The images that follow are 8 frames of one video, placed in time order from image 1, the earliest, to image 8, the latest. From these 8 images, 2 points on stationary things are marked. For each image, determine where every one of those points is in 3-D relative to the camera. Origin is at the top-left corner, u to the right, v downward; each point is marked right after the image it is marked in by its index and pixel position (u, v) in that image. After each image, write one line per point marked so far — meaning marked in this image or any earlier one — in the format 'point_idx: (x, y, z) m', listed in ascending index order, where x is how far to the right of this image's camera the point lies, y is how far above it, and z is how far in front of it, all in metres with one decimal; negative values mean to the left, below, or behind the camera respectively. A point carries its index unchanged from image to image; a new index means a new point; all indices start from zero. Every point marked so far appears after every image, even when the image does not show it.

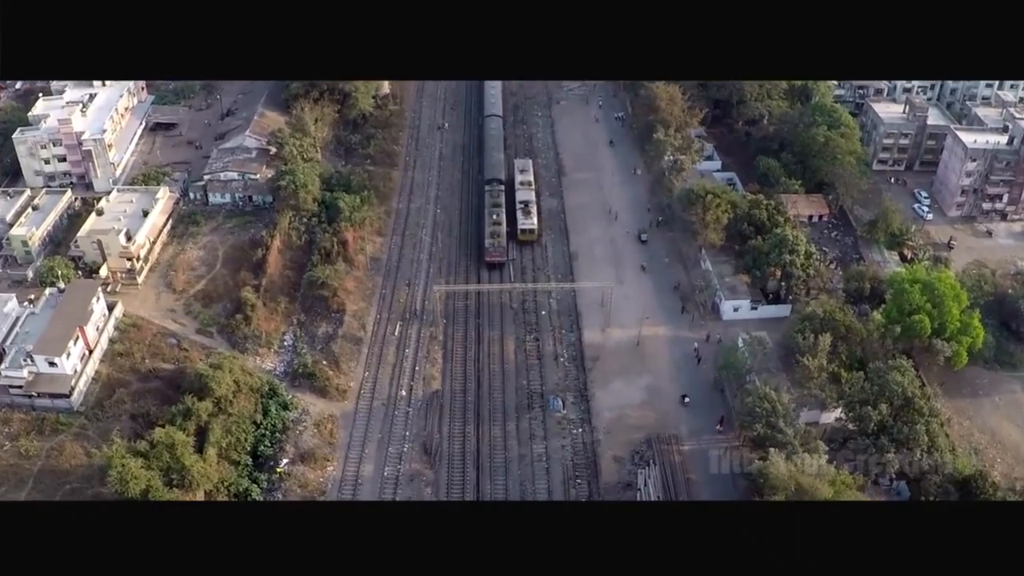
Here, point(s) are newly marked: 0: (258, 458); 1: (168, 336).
0: (-7.3, -4.9, +31.2) m
1: (-11.3, -1.7, +35.4) m
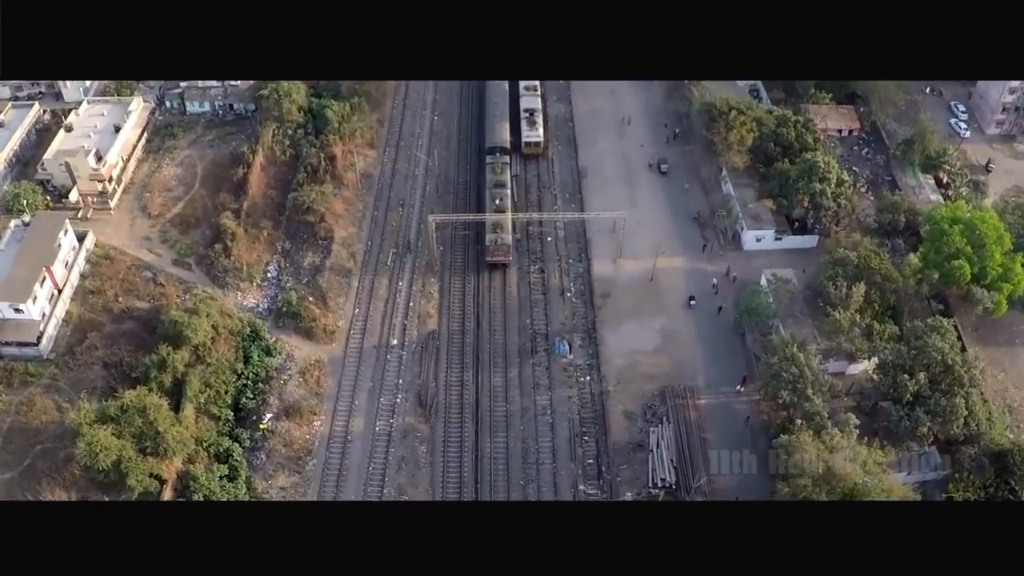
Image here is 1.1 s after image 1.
0: (-7.3, -3.3, +29.2) m
1: (-11.3, +0.5, +33.0) m
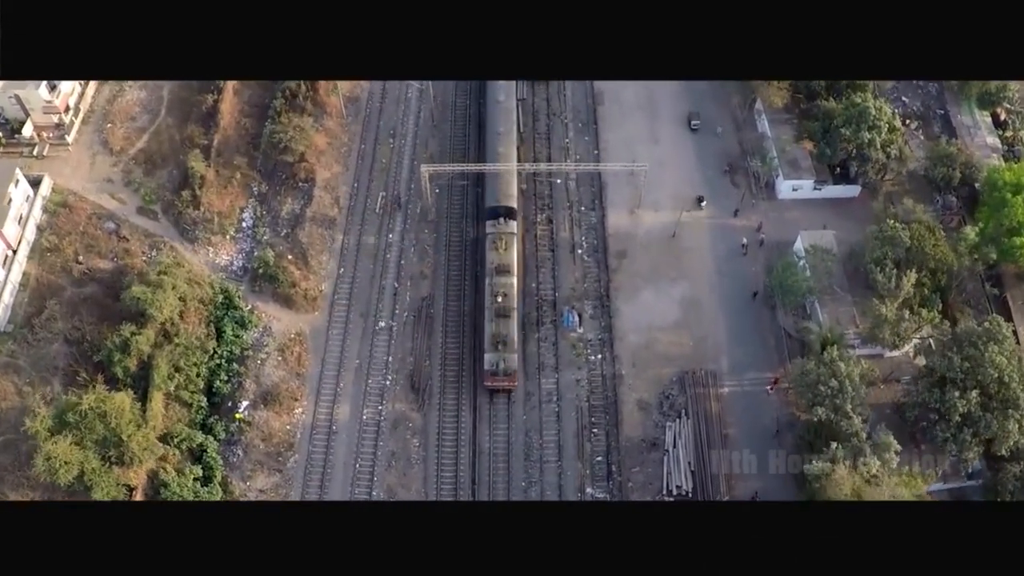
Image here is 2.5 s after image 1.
0: (-7.3, -2.6, +26.6) m
1: (-11.2, +1.8, +29.6) m
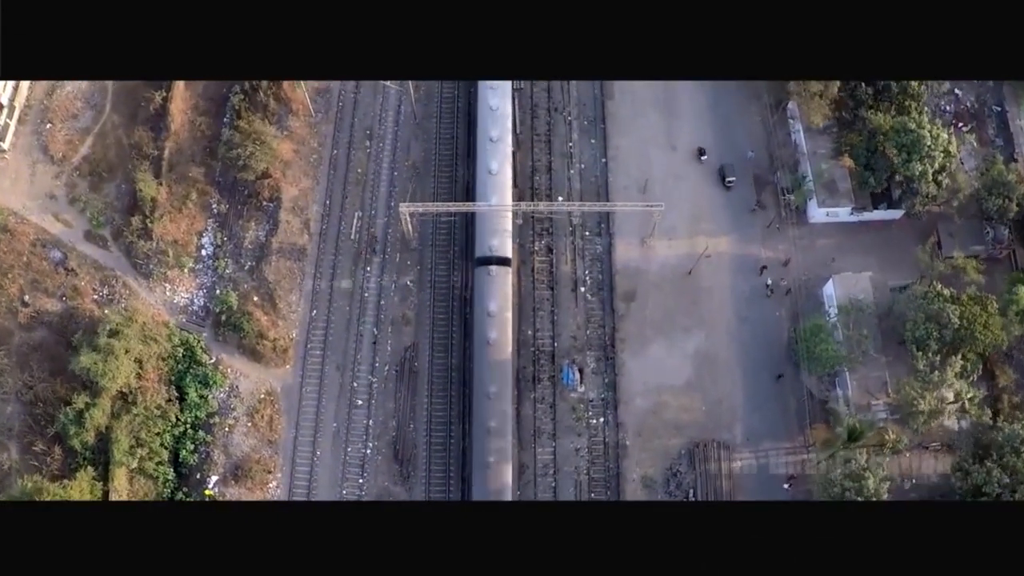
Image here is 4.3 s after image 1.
0: (-7.4, -4.0, +24.4) m
1: (-11.4, +0.9, +26.5) m
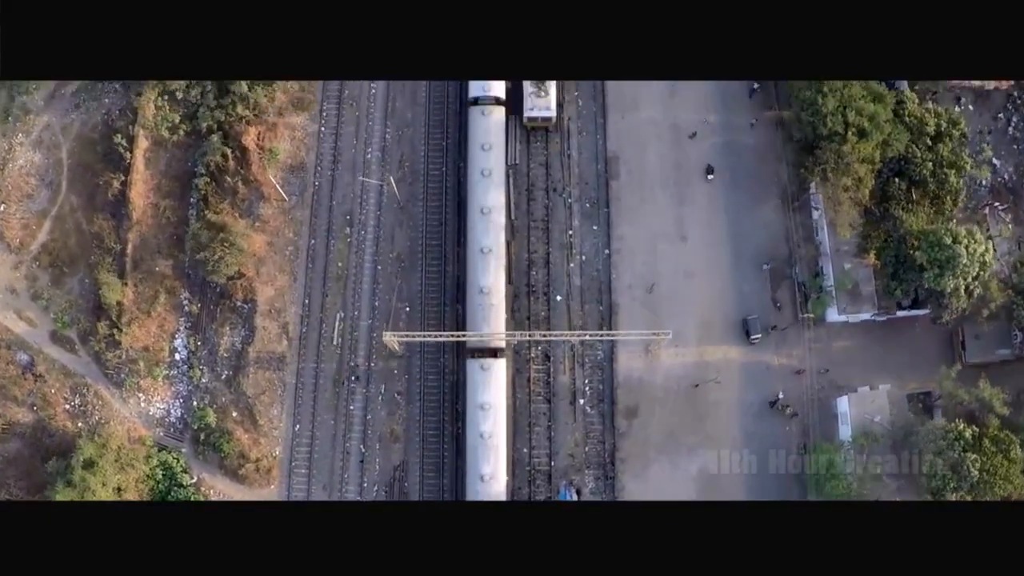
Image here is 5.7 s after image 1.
0: (-7.5, -6.8, +23.8) m
1: (-11.5, -1.6, +25.0) m
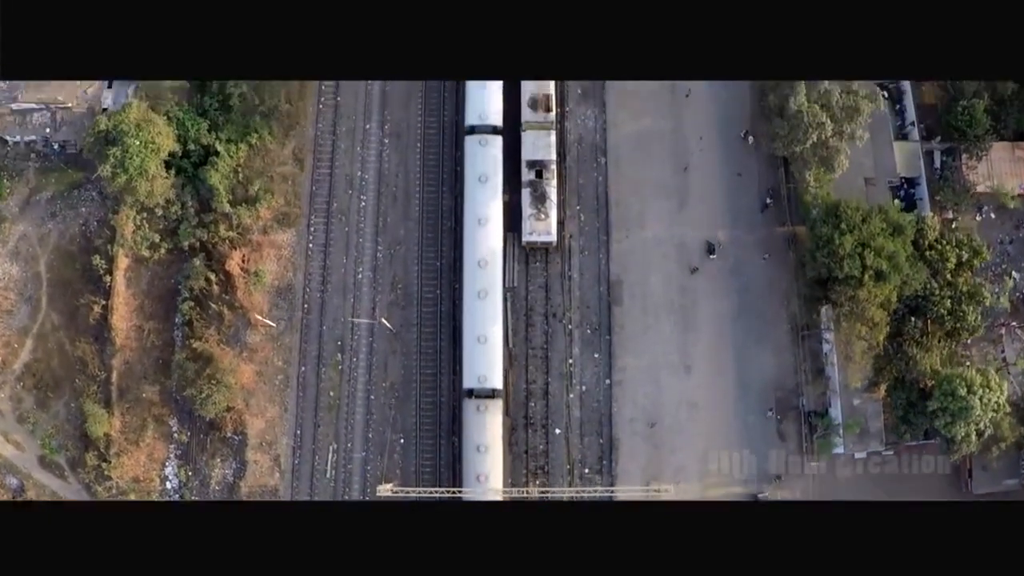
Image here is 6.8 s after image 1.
0: (-7.6, -6.0, +23.8) m
1: (-11.6, -0.8, +25.2) m
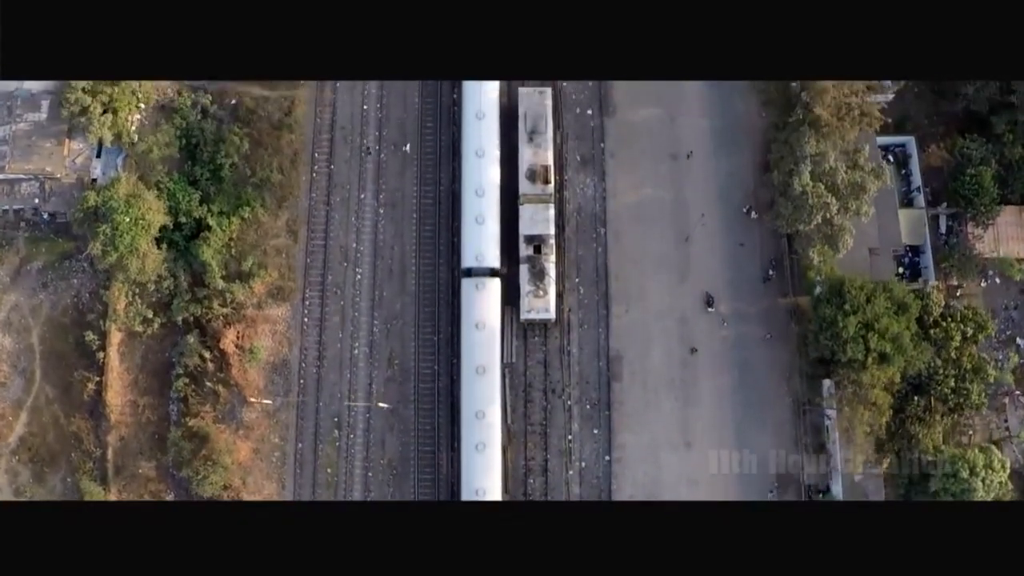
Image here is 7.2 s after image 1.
0: (-7.6, -6.9, +23.9) m
1: (-11.6, -1.7, +25.0) m
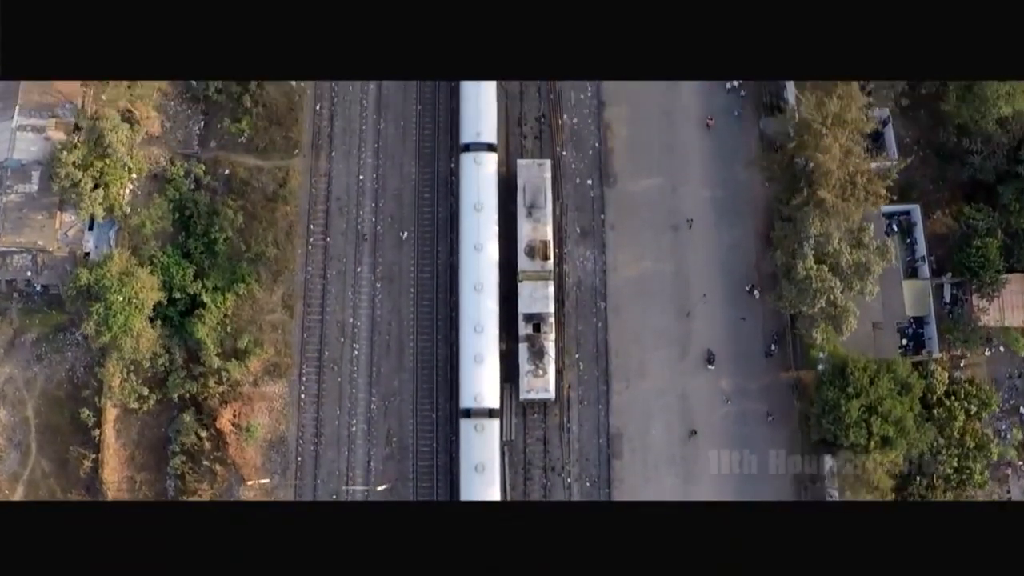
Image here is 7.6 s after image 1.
0: (-7.6, -7.9, +24.1) m
1: (-11.6, -2.6, +24.9) m
